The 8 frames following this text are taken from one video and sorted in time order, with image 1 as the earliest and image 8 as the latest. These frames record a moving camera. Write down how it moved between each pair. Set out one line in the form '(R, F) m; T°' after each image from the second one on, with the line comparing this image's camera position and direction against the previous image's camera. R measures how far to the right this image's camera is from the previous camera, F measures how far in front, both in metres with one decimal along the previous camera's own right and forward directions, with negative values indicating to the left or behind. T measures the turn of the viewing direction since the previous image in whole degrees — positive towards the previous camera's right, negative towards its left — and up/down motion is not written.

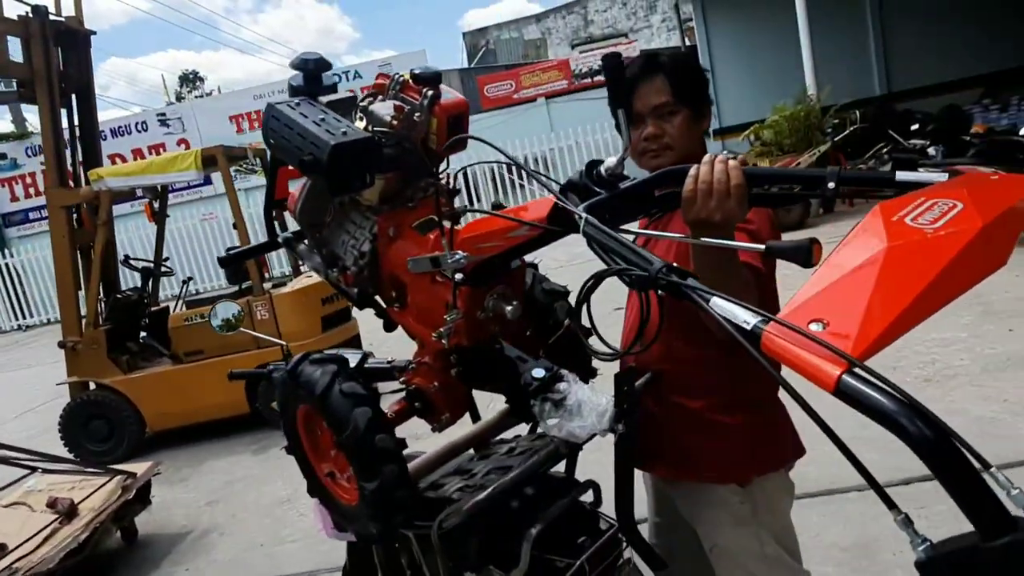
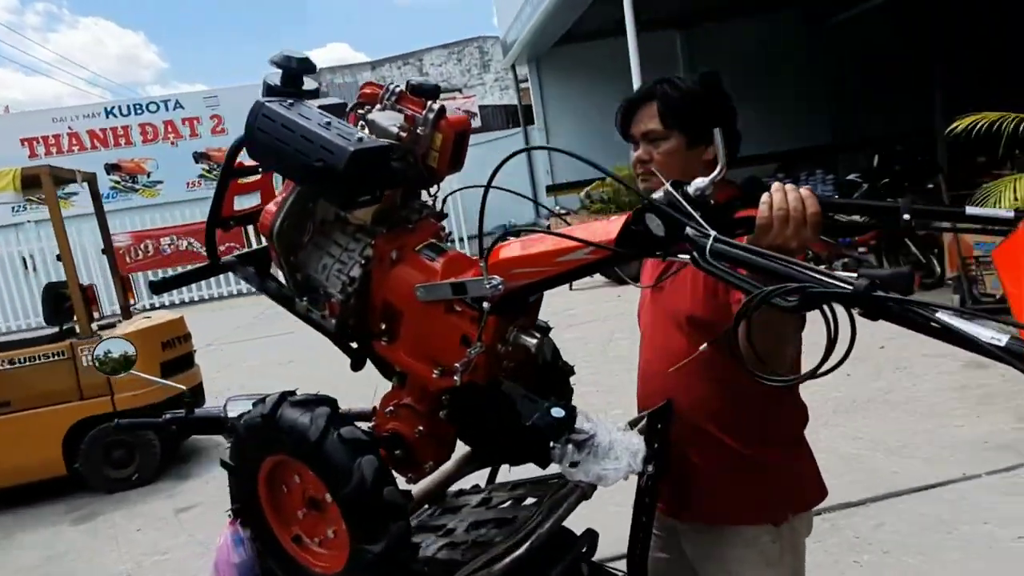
(-0.4, +0.2) m; +14°
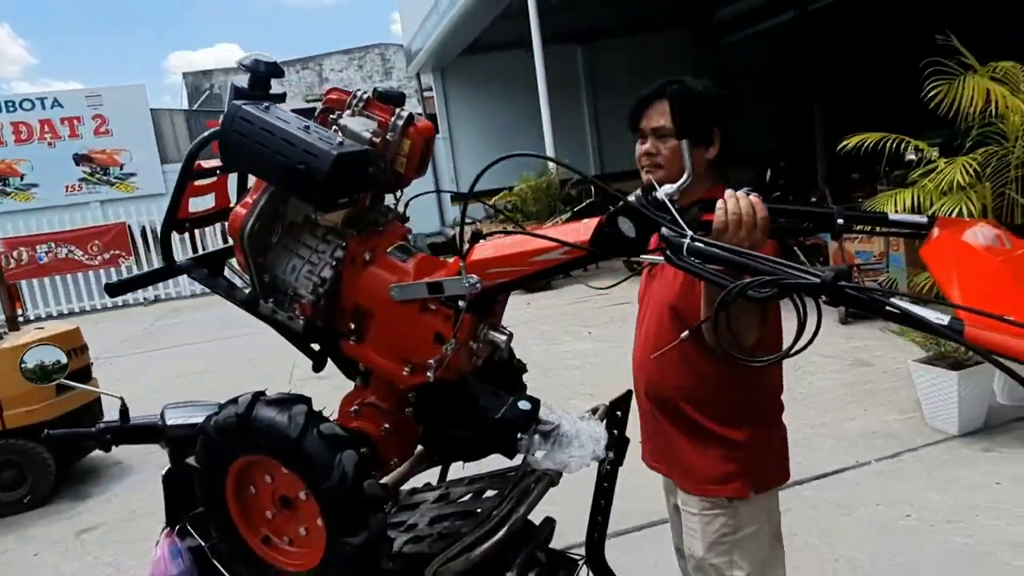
(-0.2, -0.1) m; +8°
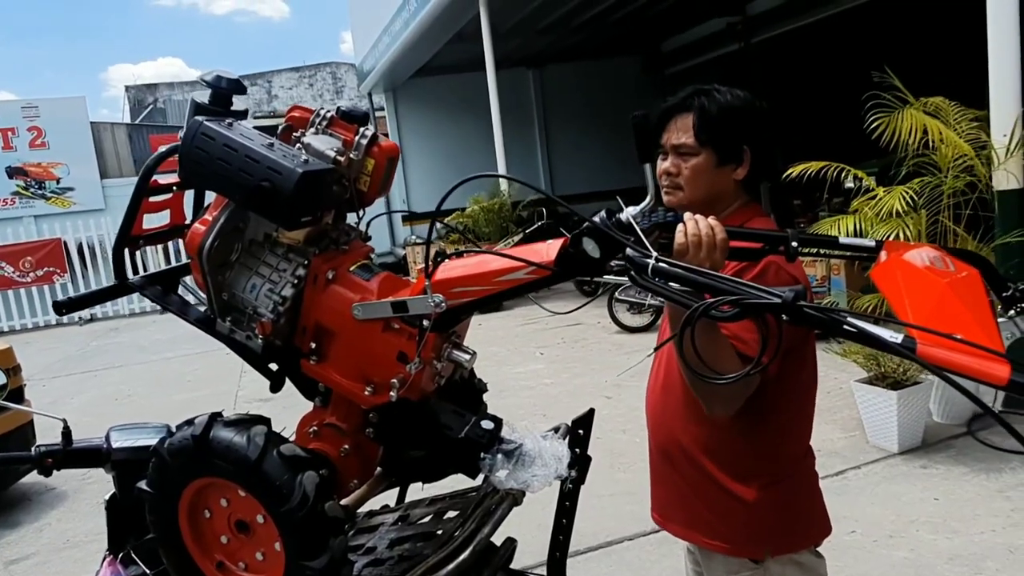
(0.0, 0.0) m; +4°
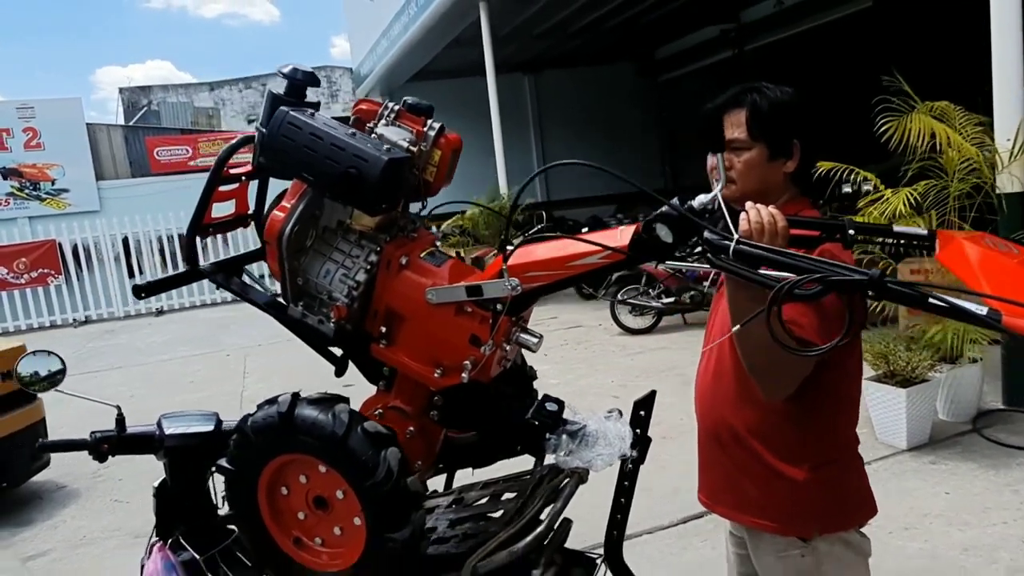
(-0.2, -0.1) m; +1°
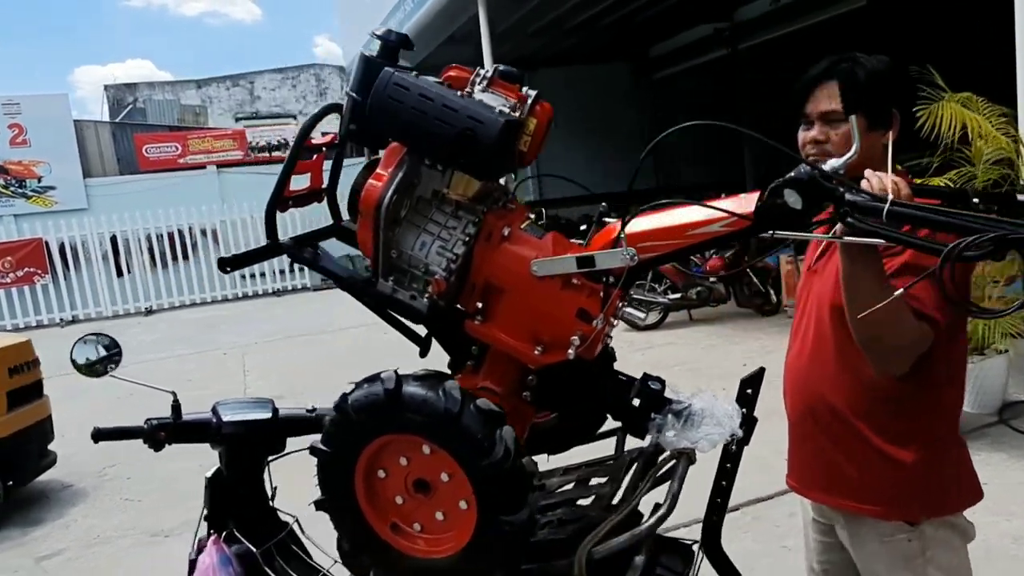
(-0.3, +0.1) m; +1°
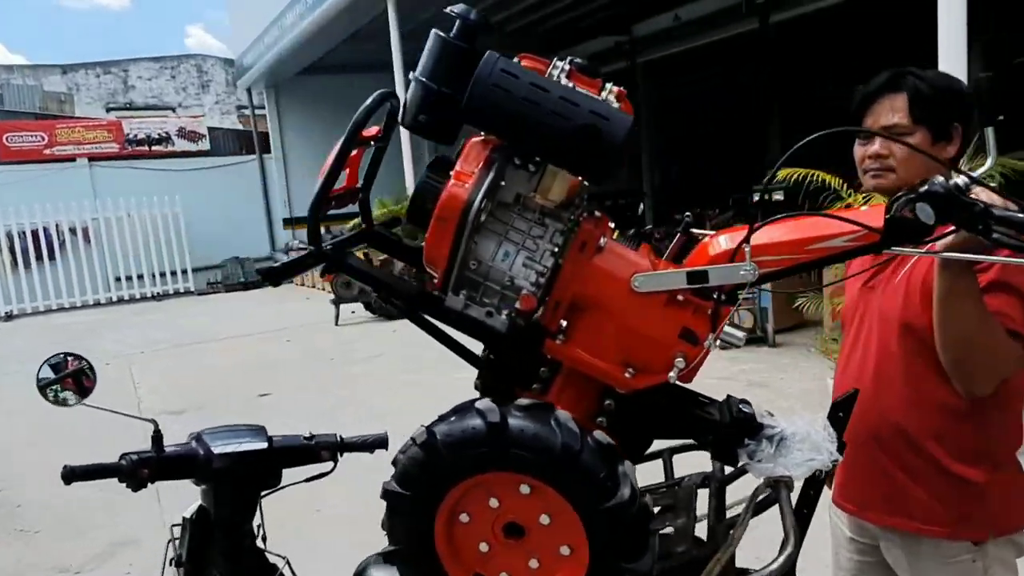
(-0.4, +0.2) m; +9°
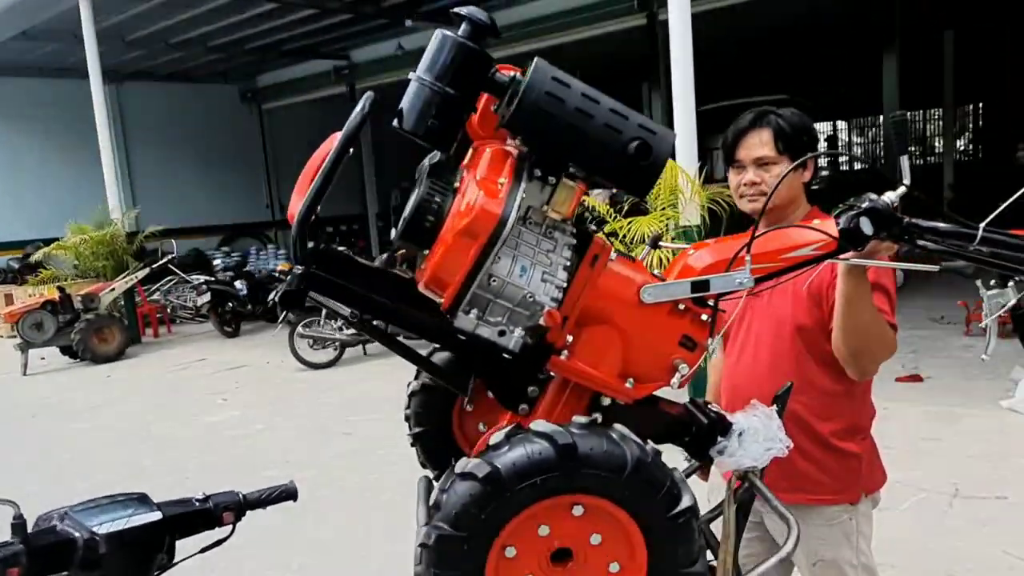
(-0.6, +0.2) m; +22°
